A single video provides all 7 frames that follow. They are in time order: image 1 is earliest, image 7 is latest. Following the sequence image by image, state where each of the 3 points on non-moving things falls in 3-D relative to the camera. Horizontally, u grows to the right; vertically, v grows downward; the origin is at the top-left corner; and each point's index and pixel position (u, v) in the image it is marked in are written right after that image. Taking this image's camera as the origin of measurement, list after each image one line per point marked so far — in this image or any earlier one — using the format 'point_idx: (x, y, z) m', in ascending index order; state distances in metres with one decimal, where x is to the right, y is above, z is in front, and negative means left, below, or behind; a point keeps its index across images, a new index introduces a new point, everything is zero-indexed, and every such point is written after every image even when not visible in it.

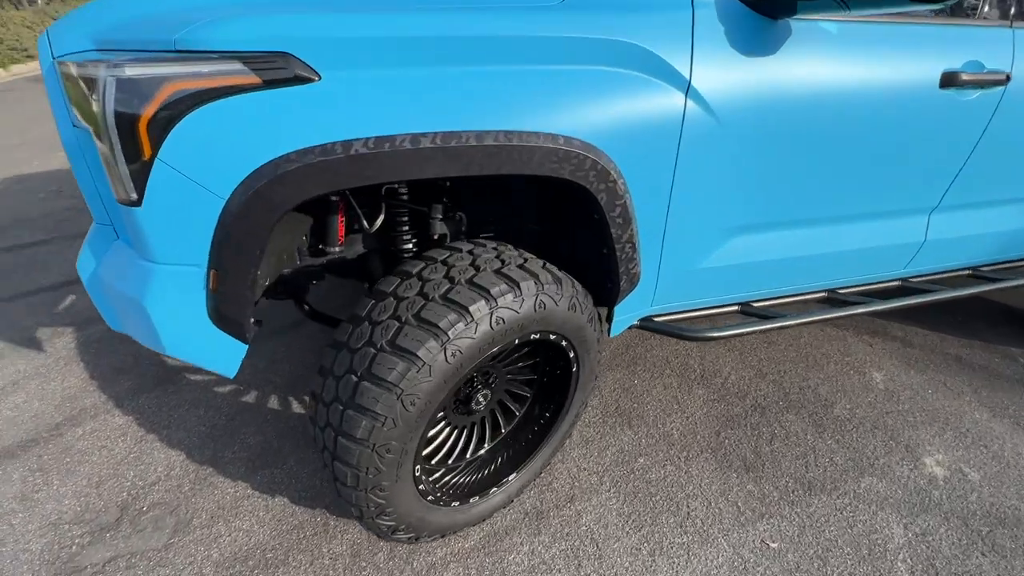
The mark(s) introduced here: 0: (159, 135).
0: (-0.8, +0.3, +1.0) m
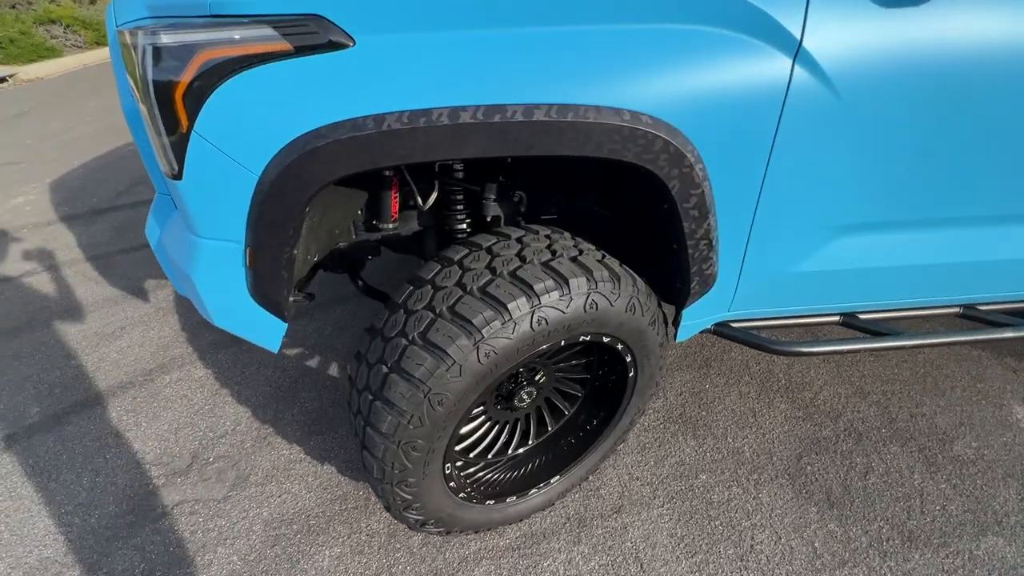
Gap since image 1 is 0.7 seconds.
0: (-0.7, +0.4, +1.0) m
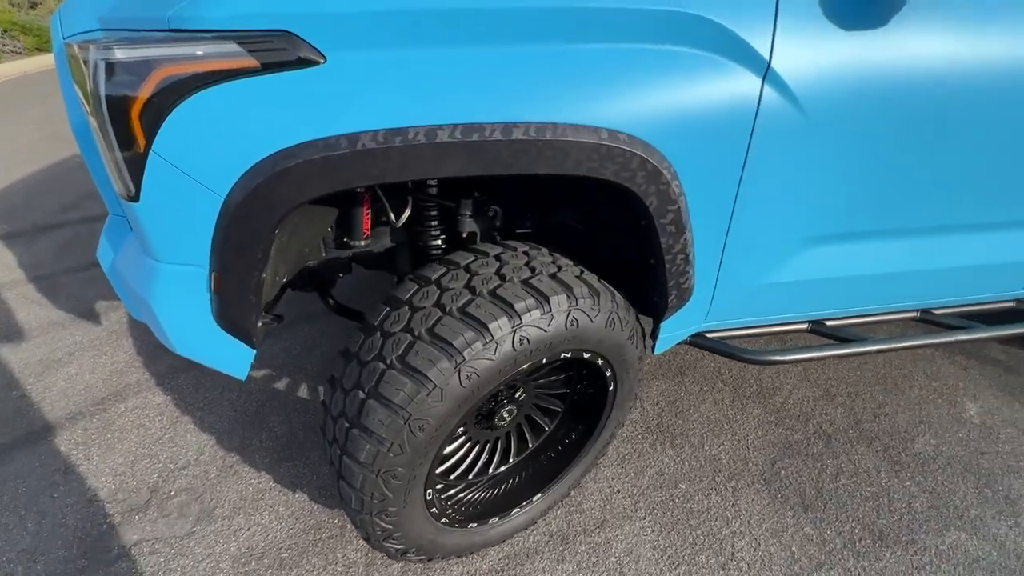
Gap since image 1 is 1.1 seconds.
0: (-0.7, +0.3, +0.9) m
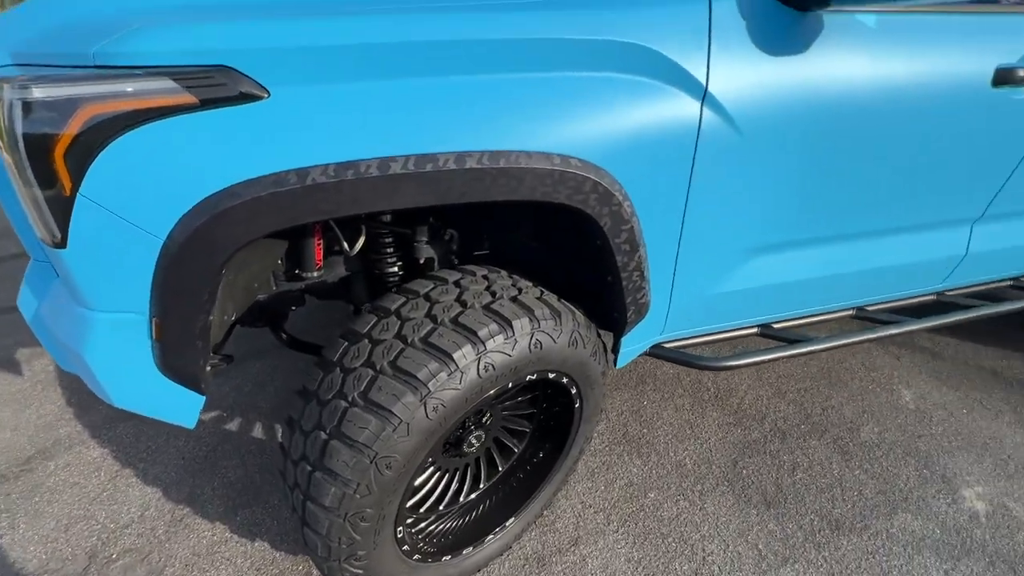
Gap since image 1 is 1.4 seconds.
0: (-0.8, +0.2, +0.9) m
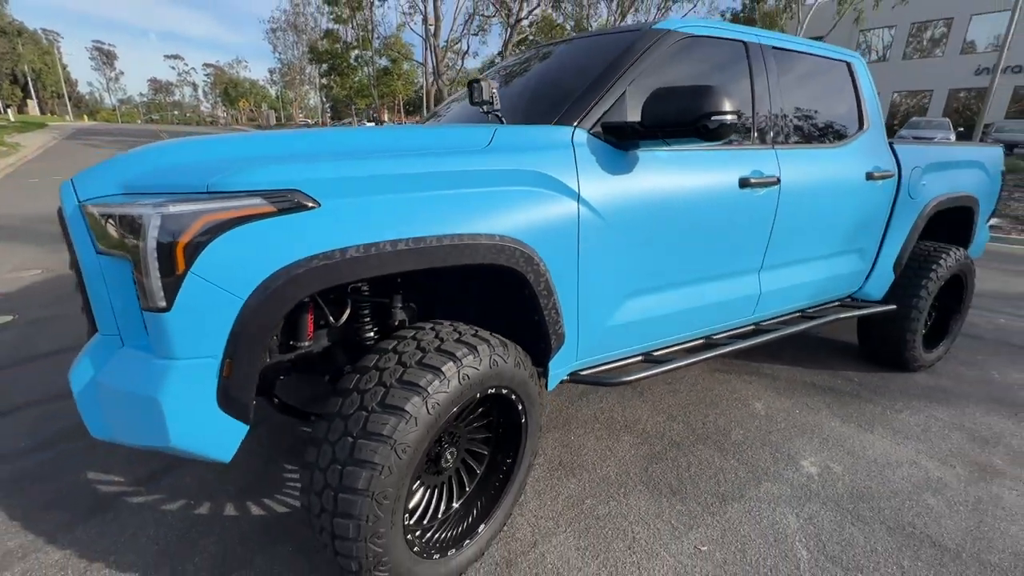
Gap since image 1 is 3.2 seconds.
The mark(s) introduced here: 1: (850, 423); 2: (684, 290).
0: (-0.9, +0.1, +1.3) m
1: (+2.1, -0.8, +3.0) m
2: (+0.9, 0.0, +2.4) m
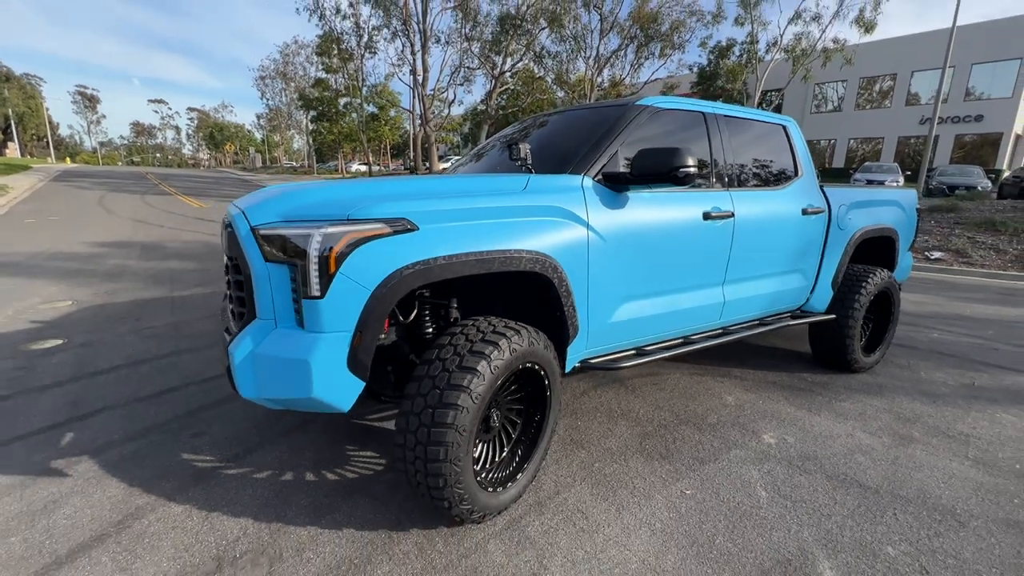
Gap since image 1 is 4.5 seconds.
0: (-0.7, +0.1, +2.0) m
1: (+2.2, -0.9, +3.6) m
2: (+1.0, -0.1, +3.1) m
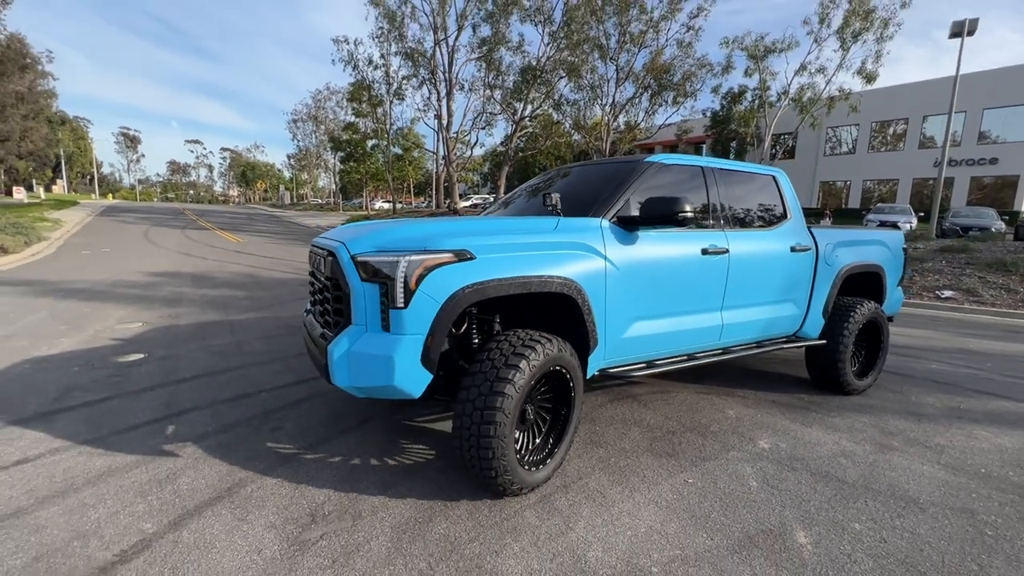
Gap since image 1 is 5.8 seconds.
0: (-0.5, 0.0, +2.6) m
1: (+2.5, -1.2, +4.1) m
2: (+1.2, -0.2, +3.6) m
